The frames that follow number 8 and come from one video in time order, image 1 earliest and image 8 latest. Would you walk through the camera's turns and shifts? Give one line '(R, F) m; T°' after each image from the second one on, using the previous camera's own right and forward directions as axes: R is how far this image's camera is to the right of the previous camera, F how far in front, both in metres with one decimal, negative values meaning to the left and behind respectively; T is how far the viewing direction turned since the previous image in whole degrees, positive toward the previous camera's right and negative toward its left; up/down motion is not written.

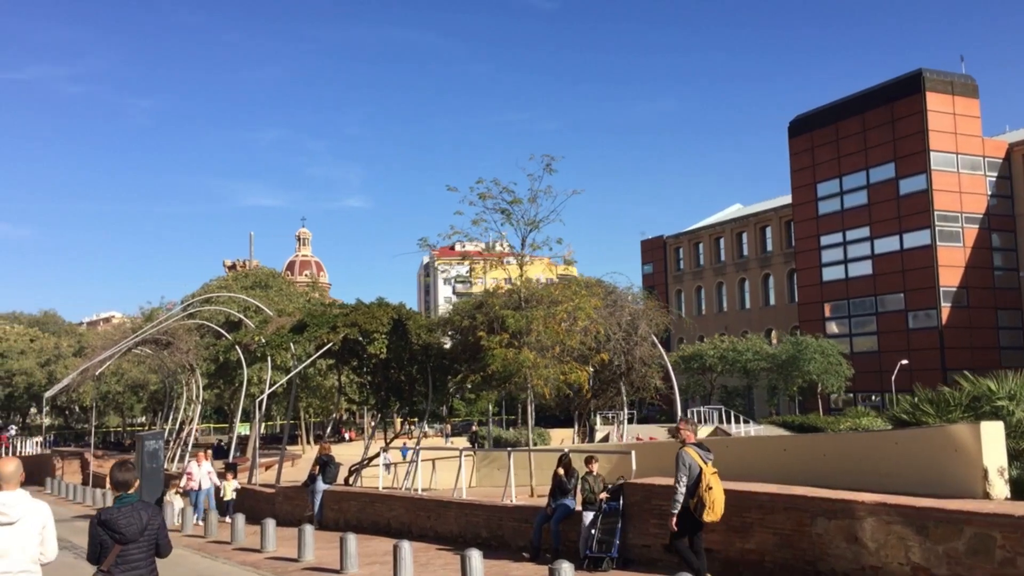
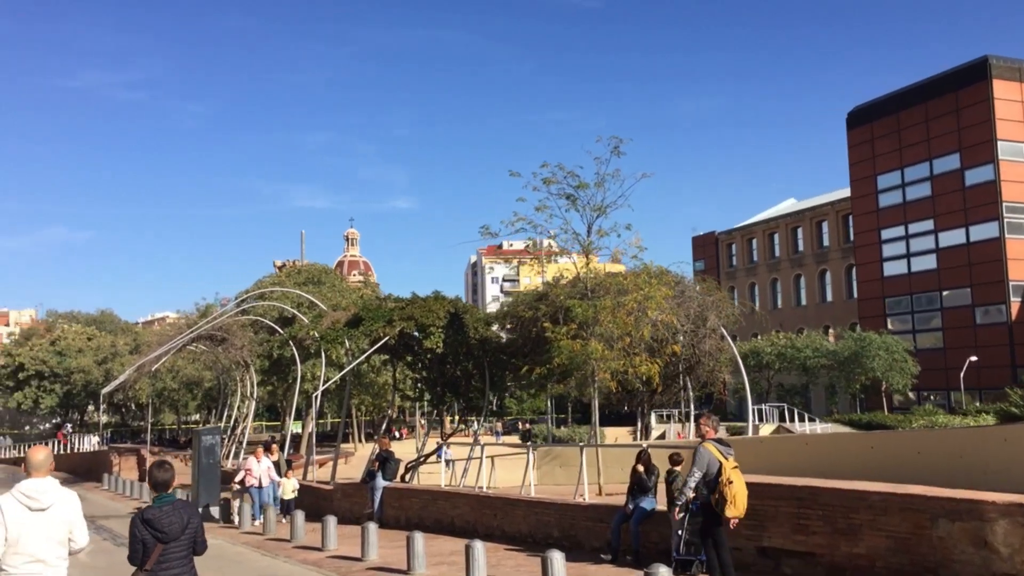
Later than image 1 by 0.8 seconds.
(-0.3, +0.7) m; -3°
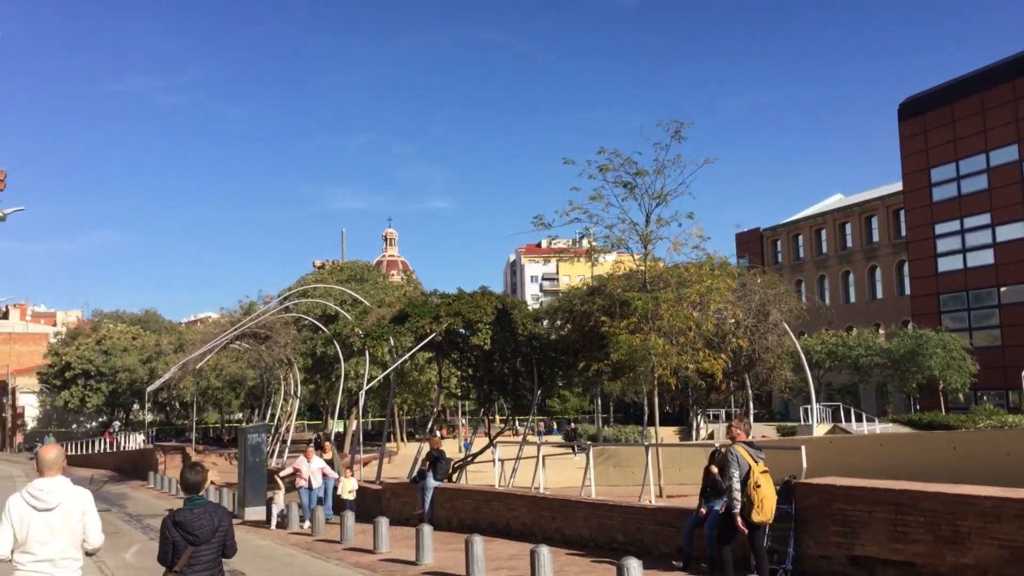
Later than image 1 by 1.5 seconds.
(-0.3, +0.6) m; -2°
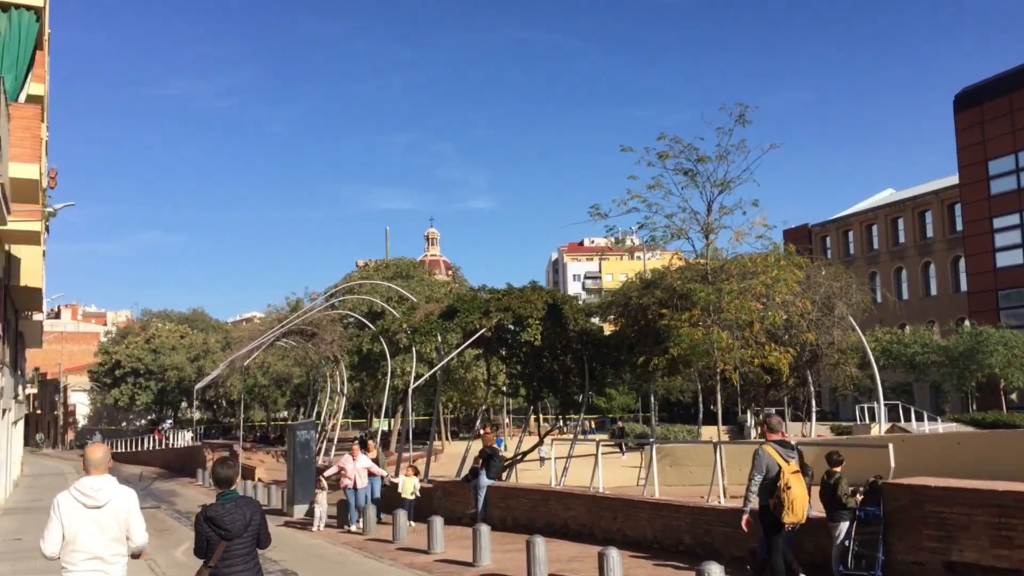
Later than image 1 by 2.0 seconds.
(-0.2, +0.5) m; -3°
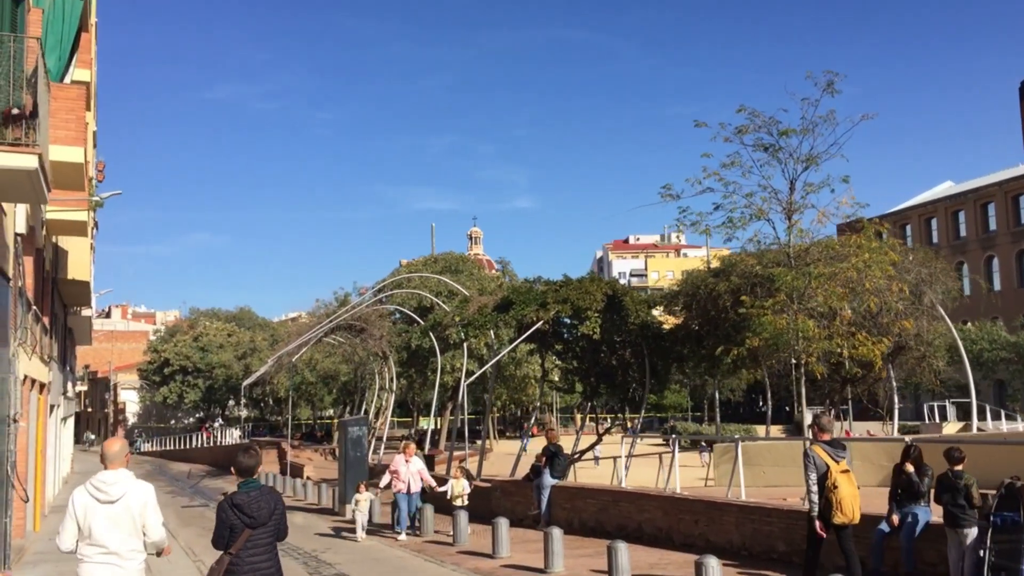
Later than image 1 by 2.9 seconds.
(-0.4, +0.9) m; -3°
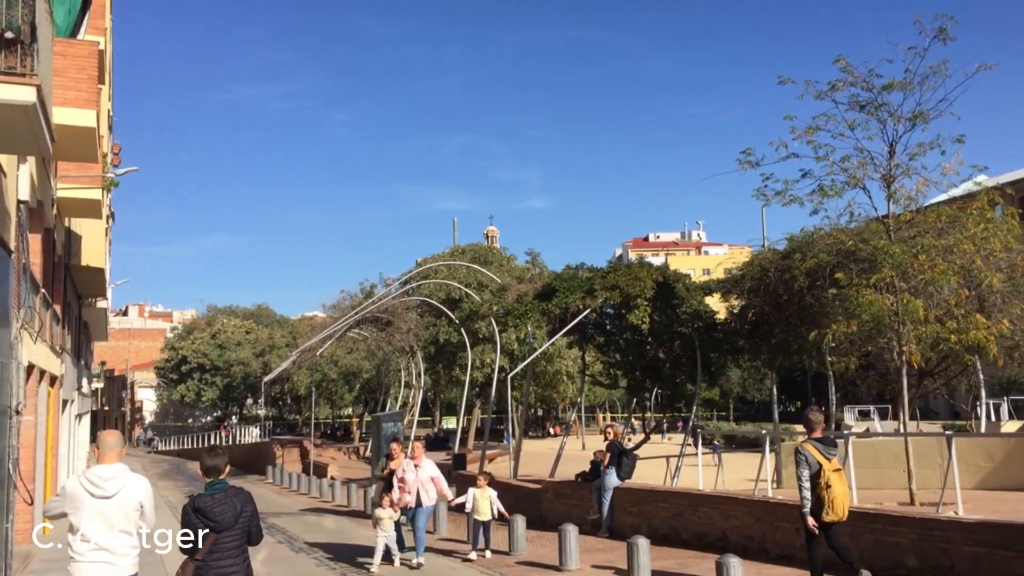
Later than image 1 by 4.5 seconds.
(-0.6, +1.4) m; -1°
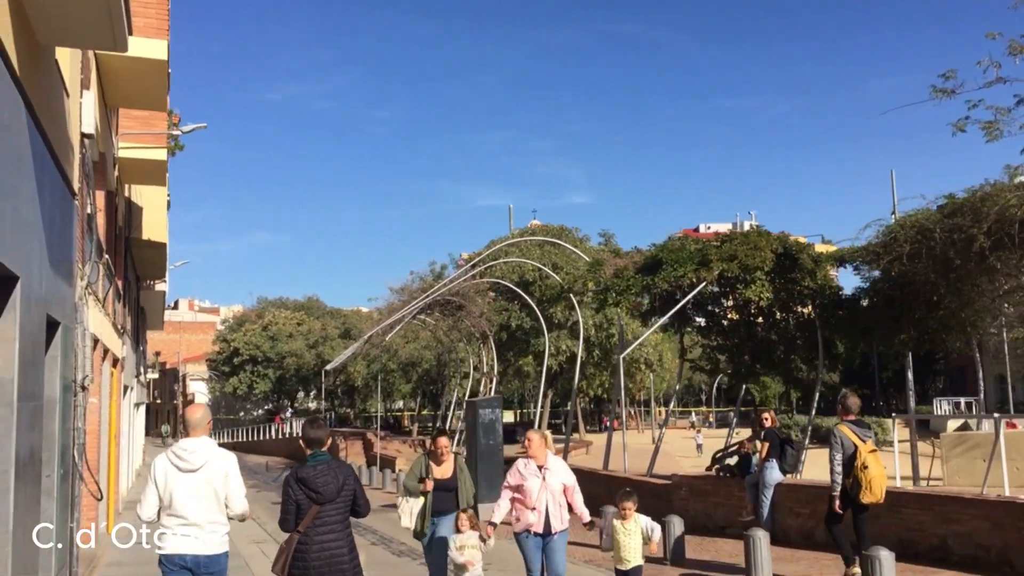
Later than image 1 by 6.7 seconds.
(-1.2, +1.9) m; -3°
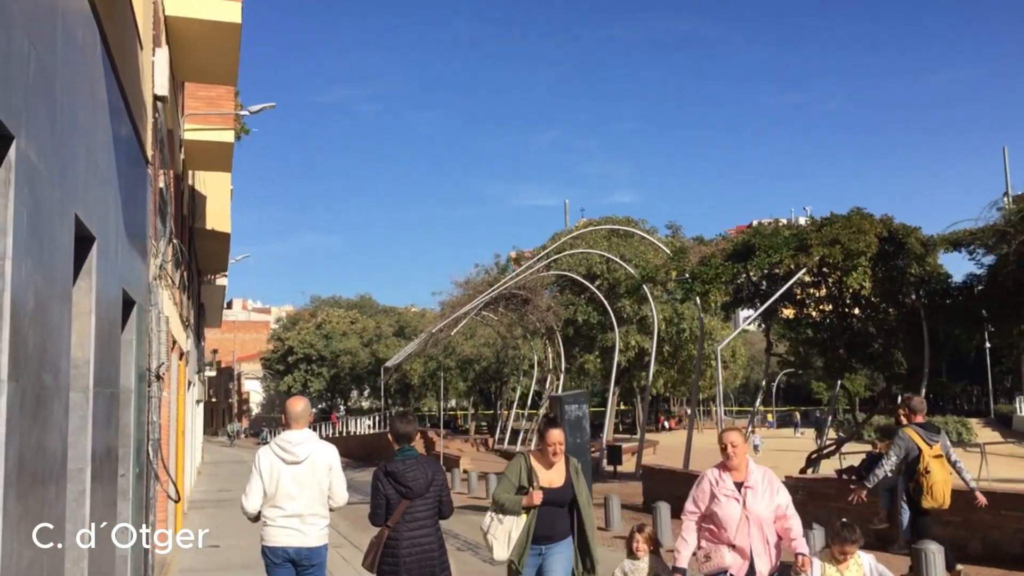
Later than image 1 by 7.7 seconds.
(-0.6, +1.0) m; -3°
